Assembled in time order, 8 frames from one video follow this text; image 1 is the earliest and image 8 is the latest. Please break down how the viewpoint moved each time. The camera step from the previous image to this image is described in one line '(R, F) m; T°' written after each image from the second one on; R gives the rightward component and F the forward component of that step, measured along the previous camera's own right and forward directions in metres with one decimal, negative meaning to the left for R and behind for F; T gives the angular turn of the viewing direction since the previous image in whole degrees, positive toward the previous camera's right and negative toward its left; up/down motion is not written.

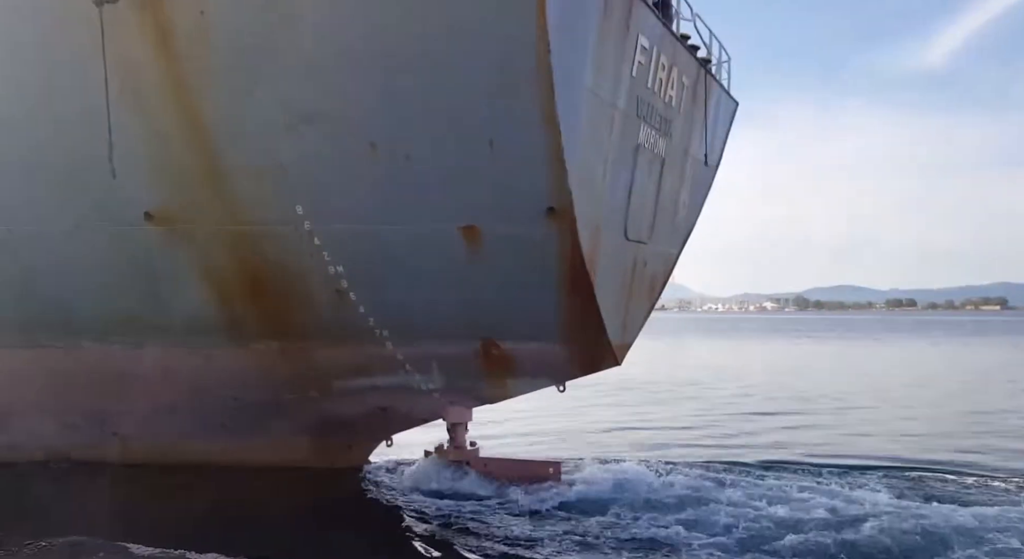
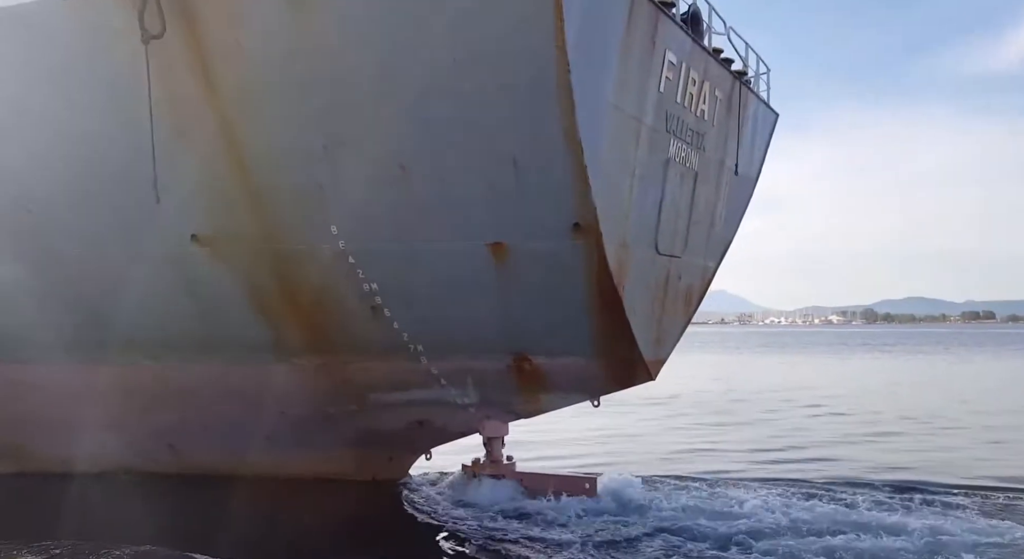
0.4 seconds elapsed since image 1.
(+0.2, -0.1) m; -4°
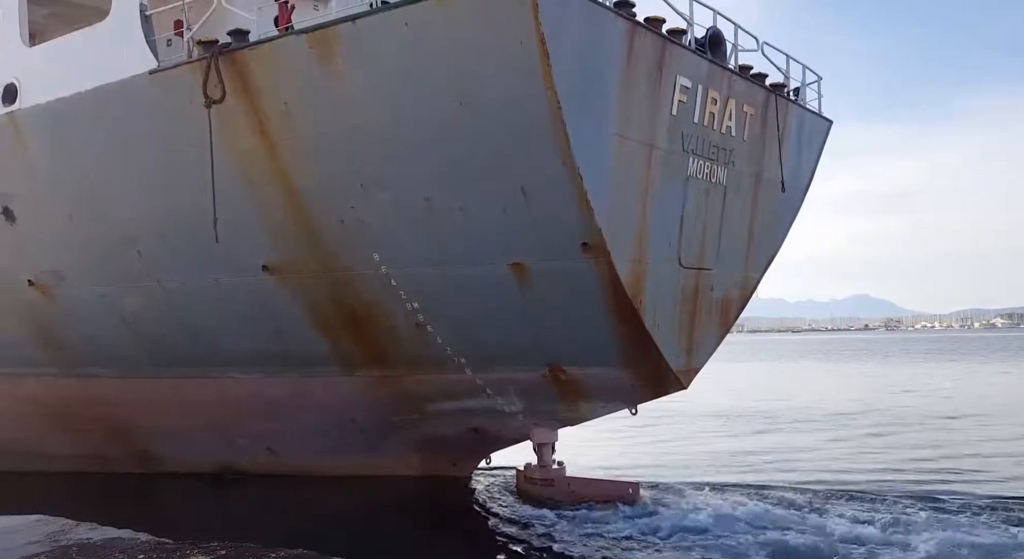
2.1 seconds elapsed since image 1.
(+0.9, -0.4) m; -10°
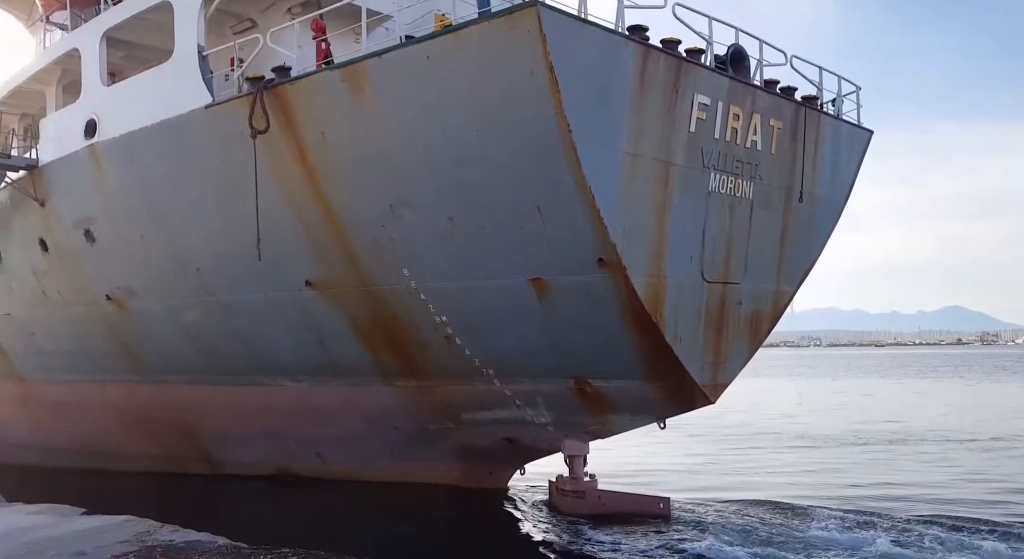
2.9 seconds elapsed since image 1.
(+0.5, -0.2) m; -6°
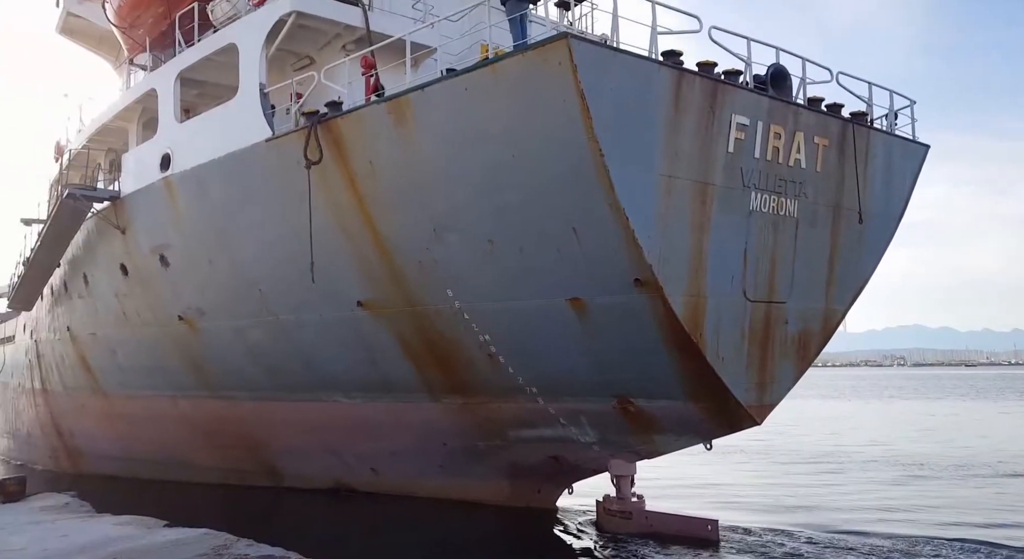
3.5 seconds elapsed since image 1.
(+0.3, -0.1) m; -6°
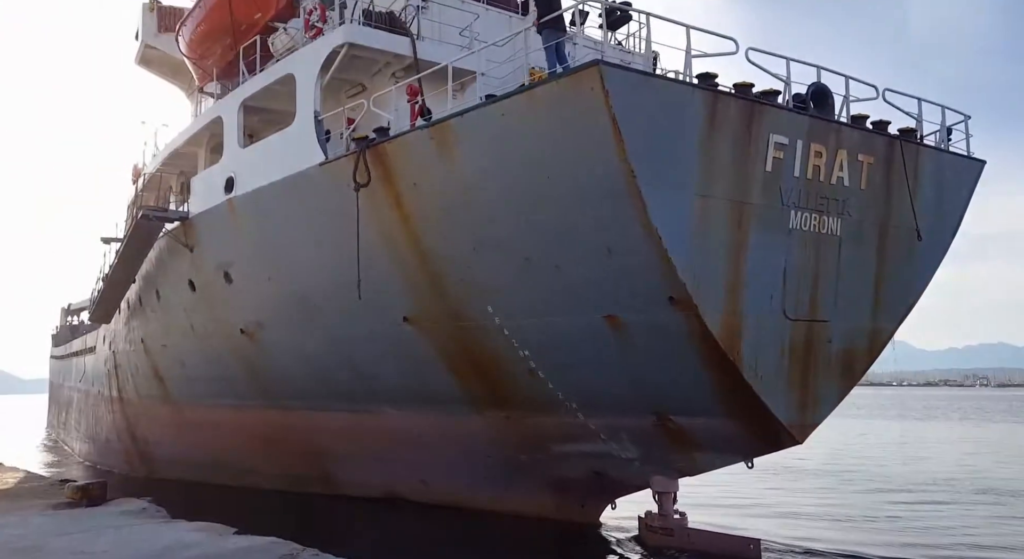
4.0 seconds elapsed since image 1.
(+0.3, -0.1) m; -5°
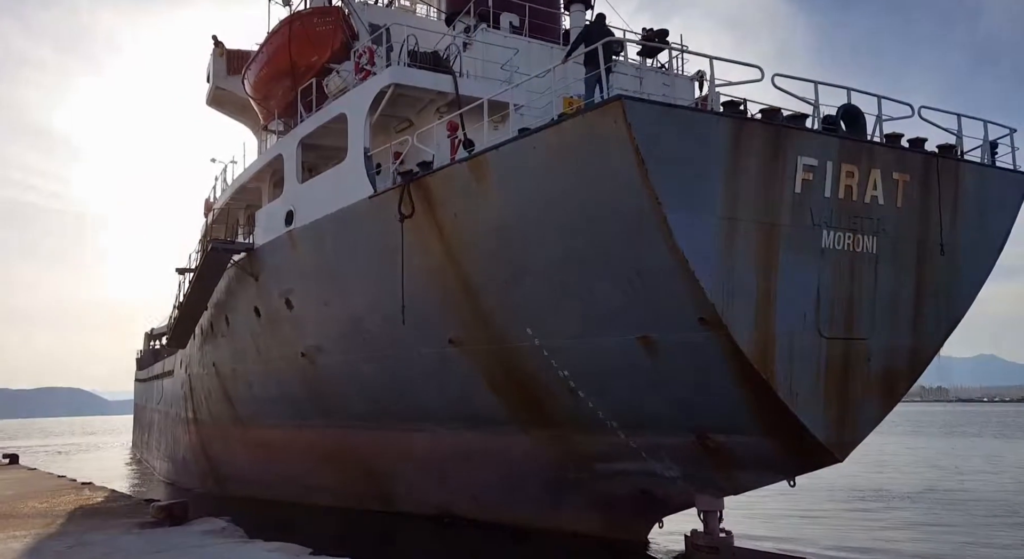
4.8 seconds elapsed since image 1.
(+0.3, -0.2) m; -5°
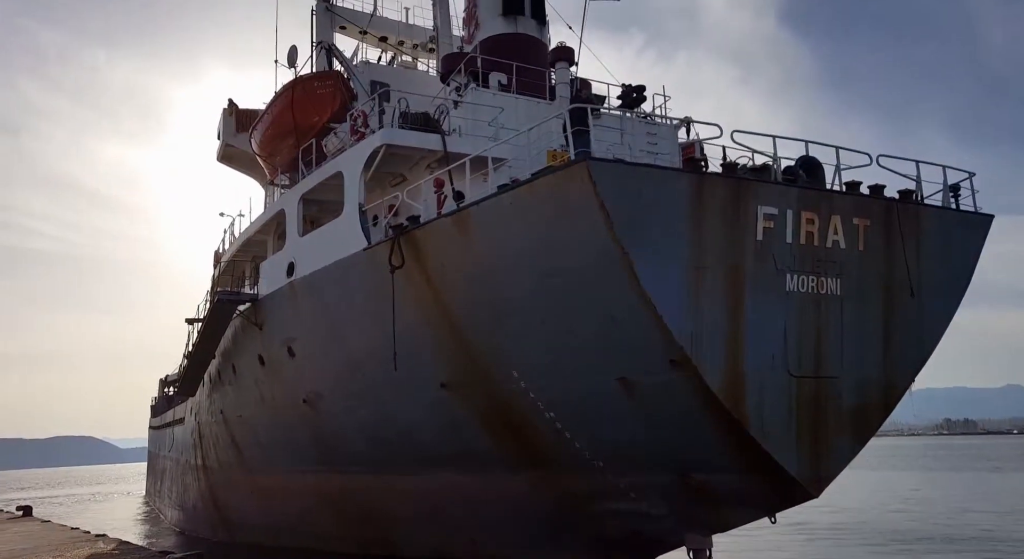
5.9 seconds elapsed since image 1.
(+0.3, -0.4) m; -1°
